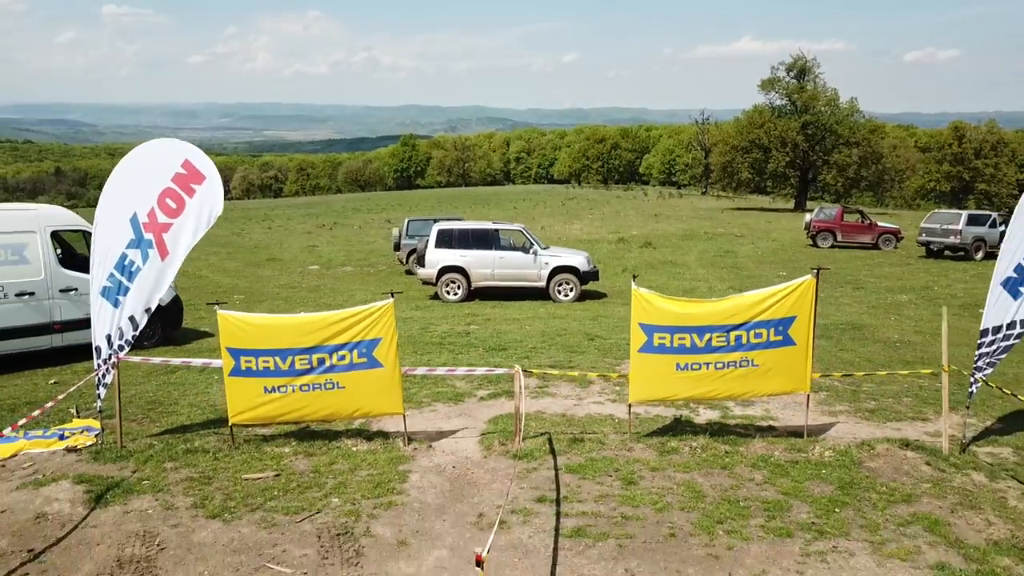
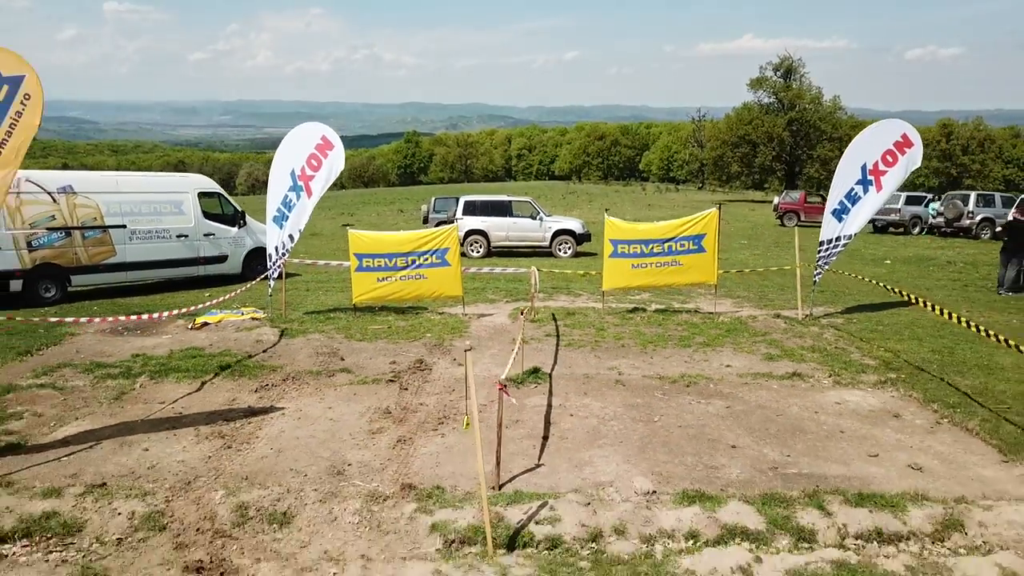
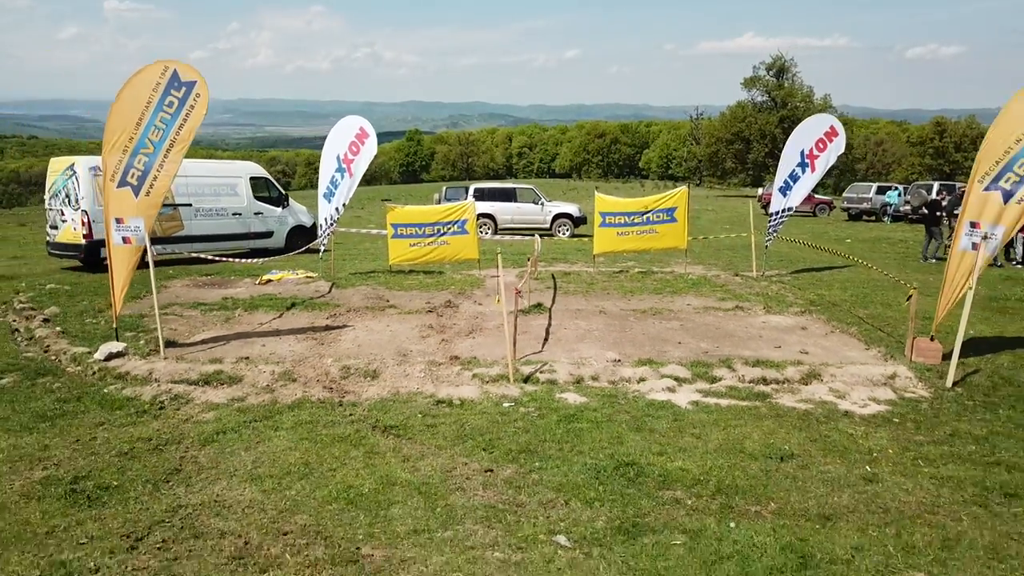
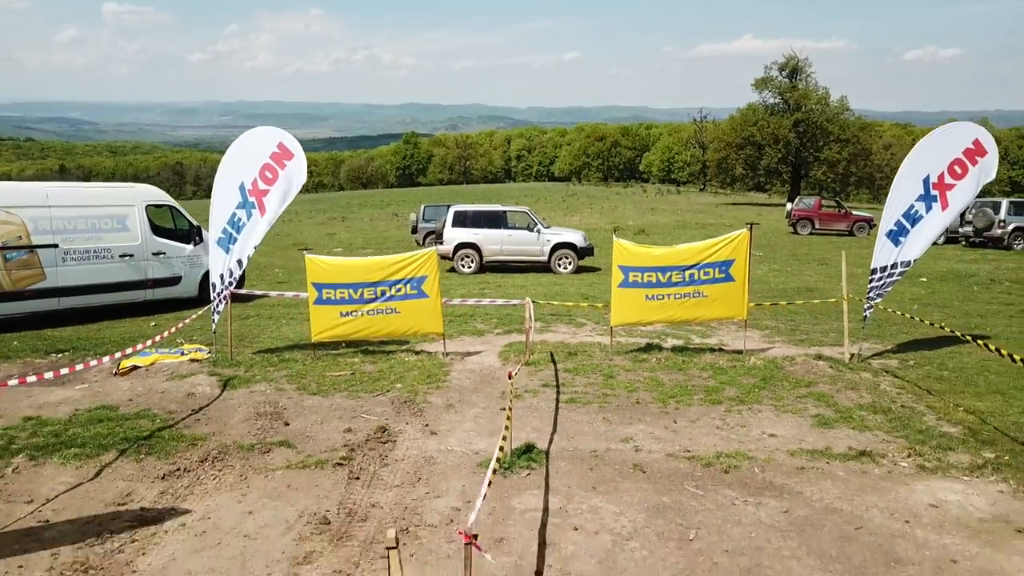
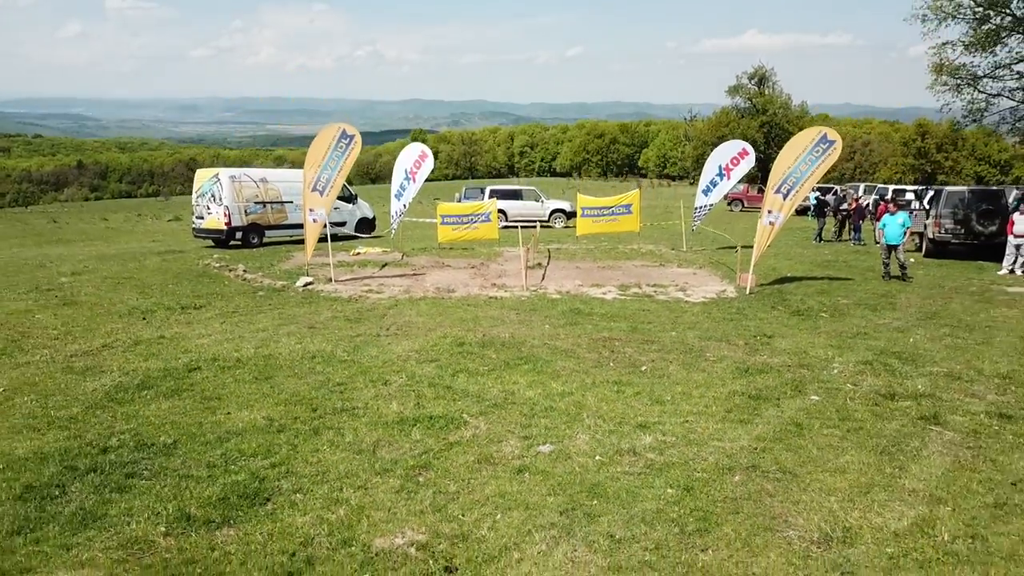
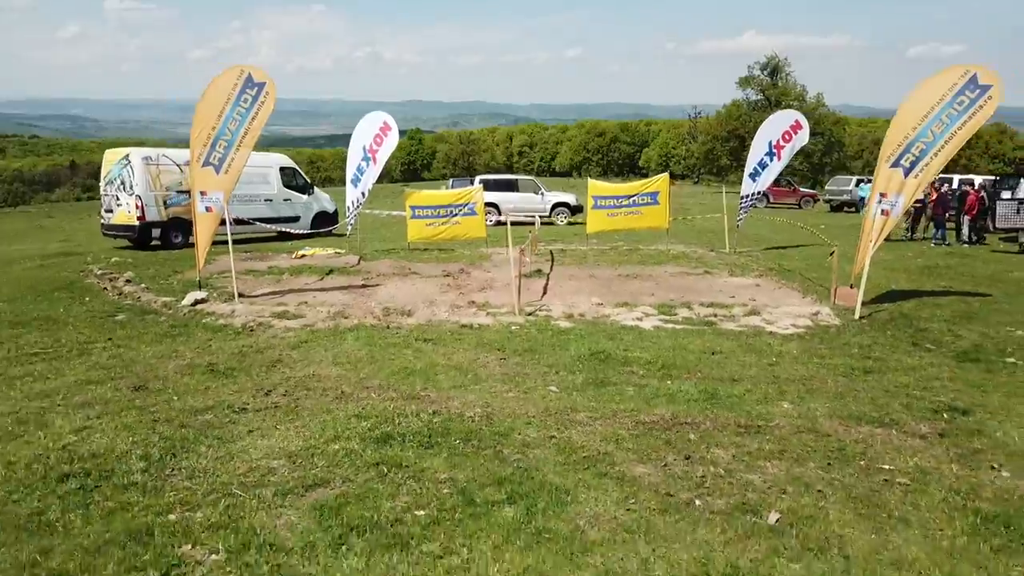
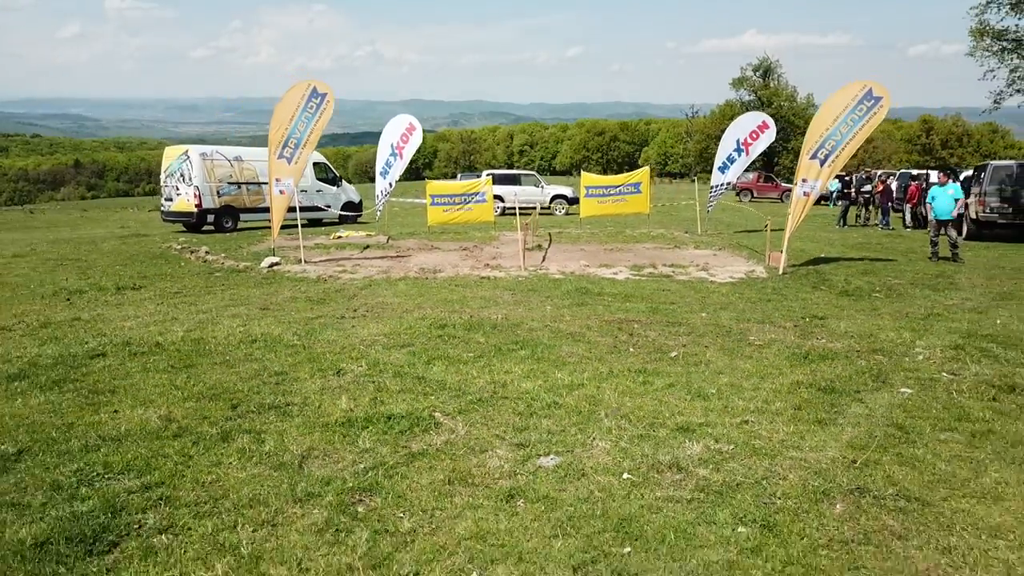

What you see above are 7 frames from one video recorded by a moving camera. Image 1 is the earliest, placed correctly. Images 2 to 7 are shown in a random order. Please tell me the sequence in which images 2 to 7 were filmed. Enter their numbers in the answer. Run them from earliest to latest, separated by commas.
4, 2, 3, 6, 7, 5
